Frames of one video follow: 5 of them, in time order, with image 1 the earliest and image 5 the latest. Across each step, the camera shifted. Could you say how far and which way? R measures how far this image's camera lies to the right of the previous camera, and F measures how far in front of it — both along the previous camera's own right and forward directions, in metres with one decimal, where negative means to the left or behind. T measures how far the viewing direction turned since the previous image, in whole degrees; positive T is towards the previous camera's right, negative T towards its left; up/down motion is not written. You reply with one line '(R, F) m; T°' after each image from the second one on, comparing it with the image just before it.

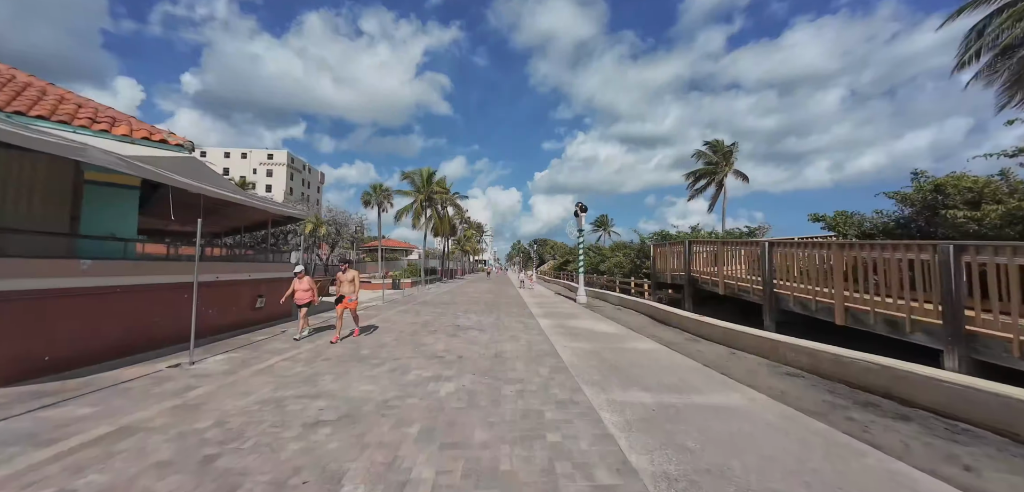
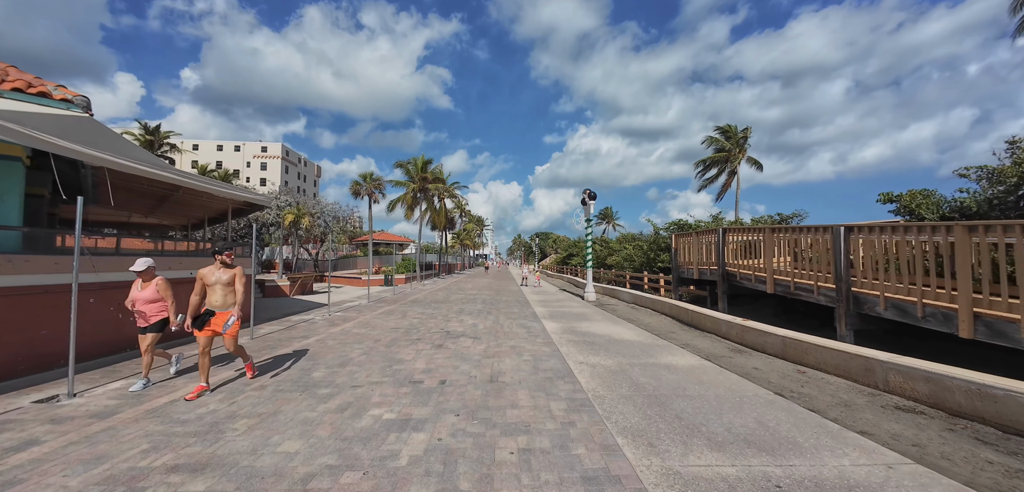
(0.0, +1.8) m; 0°
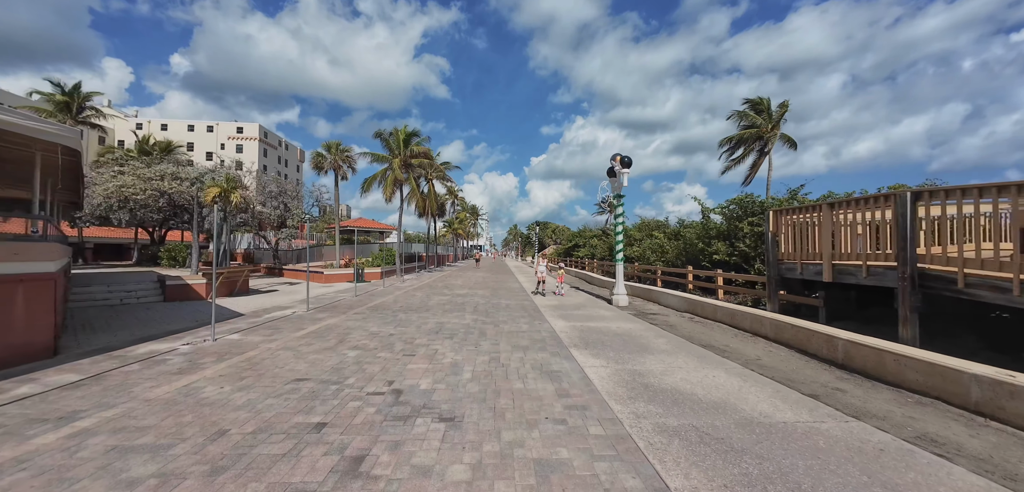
(-0.2, +4.3) m; +1°
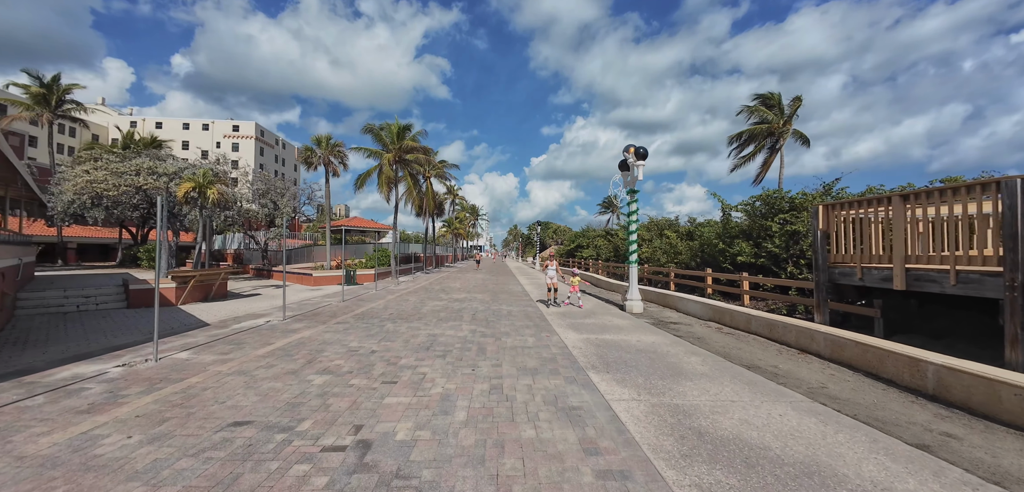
(-0.1, +1.1) m; 0°
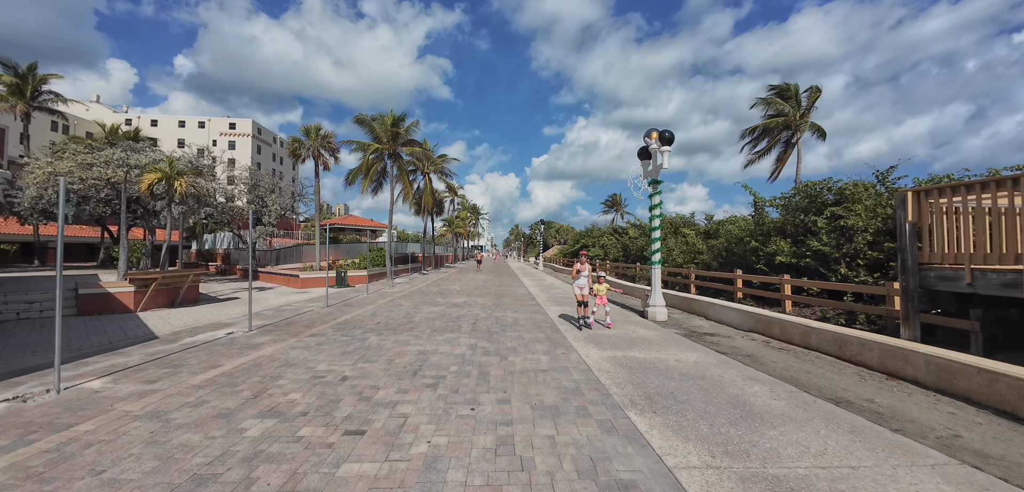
(-0.1, +1.3) m; 0°
